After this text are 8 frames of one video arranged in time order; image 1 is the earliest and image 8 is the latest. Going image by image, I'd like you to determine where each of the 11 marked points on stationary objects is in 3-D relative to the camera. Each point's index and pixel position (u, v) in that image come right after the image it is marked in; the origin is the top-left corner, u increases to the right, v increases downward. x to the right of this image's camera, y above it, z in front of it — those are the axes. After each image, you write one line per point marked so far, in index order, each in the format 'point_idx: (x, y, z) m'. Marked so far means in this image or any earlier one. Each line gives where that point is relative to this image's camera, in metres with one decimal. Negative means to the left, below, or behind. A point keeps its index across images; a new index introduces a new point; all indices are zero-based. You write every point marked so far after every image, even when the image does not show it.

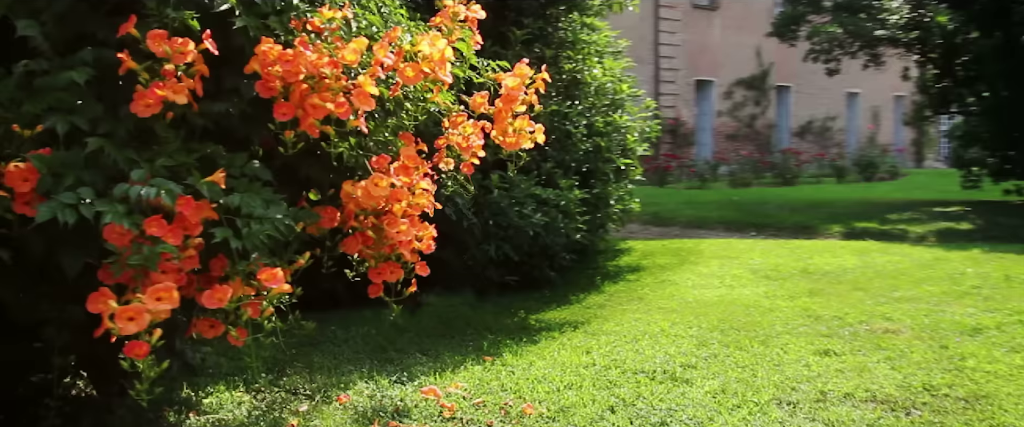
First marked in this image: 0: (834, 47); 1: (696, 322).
0: (+3.2, +1.6, +11.0) m
1: (+1.0, -0.6, +6.2) m
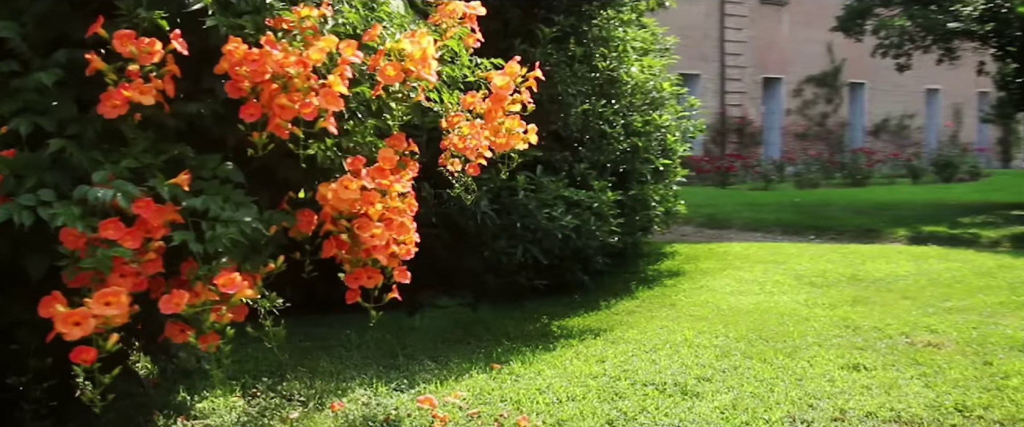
0: (+3.7, +1.6, +10.6) m
1: (+1.1, -0.6, +5.9) m
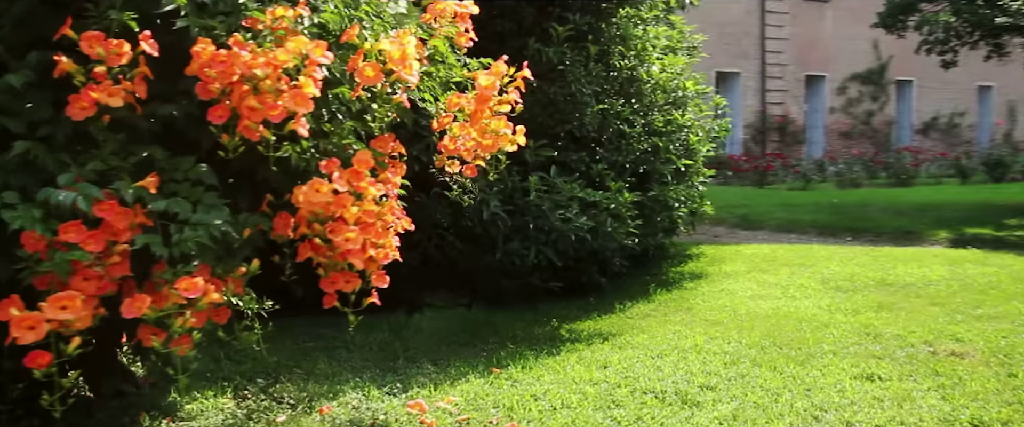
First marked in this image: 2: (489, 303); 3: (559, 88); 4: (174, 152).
0: (+4.0, +1.6, +10.3) m
1: (+1.1, -0.6, +5.7) m
2: (-0.1, -0.5, +6.6) m
3: (+0.3, +0.7, +6.4) m
4: (-1.1, +0.2, +3.7) m
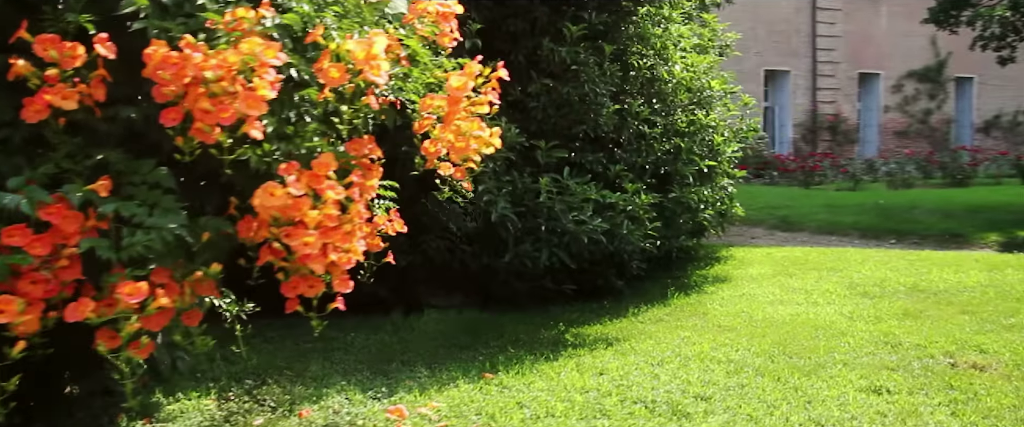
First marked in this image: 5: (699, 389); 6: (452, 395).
0: (+4.3, +1.6, +9.9) m
1: (+1.2, -0.6, +5.6) m
2: (0.0, -0.5, +6.5) m
3: (+0.3, +0.7, +6.3) m
4: (-1.2, +0.2, +3.7) m
5: (+0.8, -0.7, +4.8) m
6: (-0.2, -0.8, +4.7) m
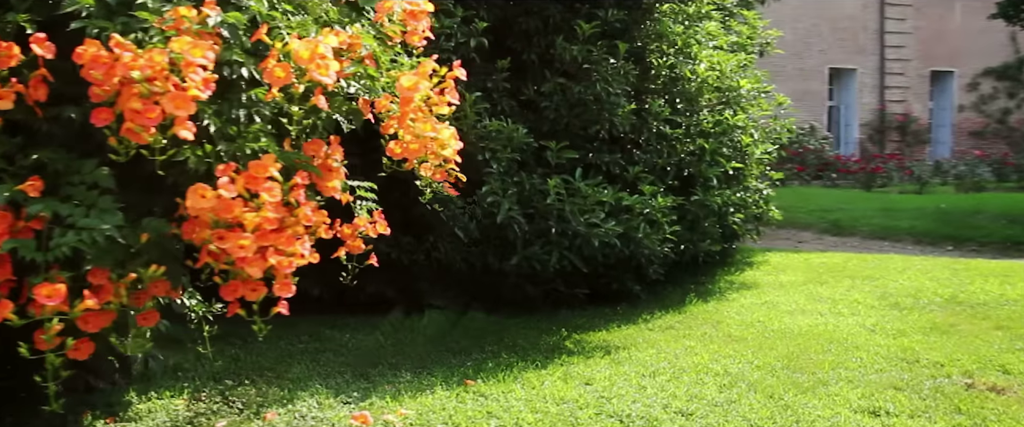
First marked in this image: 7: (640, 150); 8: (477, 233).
0: (+4.7, +1.5, +9.3) m
1: (+1.1, -0.7, +5.3) m
2: (0.0, -0.5, +6.4) m
3: (+0.4, +0.7, +6.1) m
4: (-1.4, +0.2, +3.7) m
5: (+0.7, -0.8, +4.6) m
6: (-0.4, -0.8, +4.6) m
7: (+0.7, +0.4, +6.5) m
8: (-0.2, -0.1, +6.0) m
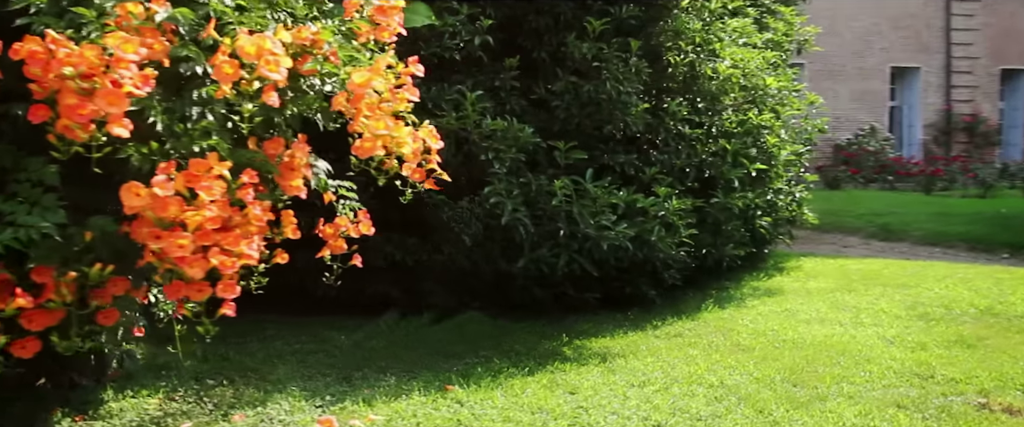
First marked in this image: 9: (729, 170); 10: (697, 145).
0: (+5.0, +1.5, +8.7) m
1: (+1.1, -0.7, +5.1) m
2: (+0.1, -0.5, +6.2) m
3: (+0.4, +0.7, +5.9) m
4: (-1.6, +0.2, +3.7) m
5: (+0.6, -0.8, +4.4) m
6: (-0.5, -0.8, +4.5) m
7: (+0.8, +0.3, +6.3) m
8: (-0.2, -0.1, +5.8) m
9: (+1.2, +0.2, +6.4) m
10: (+1.0, +0.4, +6.4) m
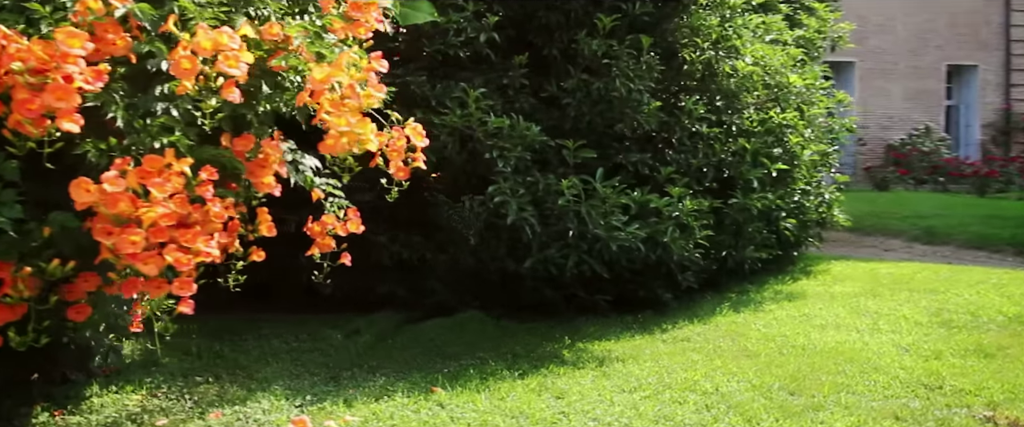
0: (+5.2, +1.4, +8.3) m
1: (+1.0, -0.7, +4.9) m
2: (+0.1, -0.5, +6.1) m
3: (+0.5, +0.7, +5.8) m
4: (-1.7, +0.2, +3.7) m
5: (+0.5, -0.8, +4.3) m
6: (-0.5, -0.8, +4.4) m
7: (+0.9, +0.3, +6.1) m
8: (-0.1, -0.1, +5.8) m
9: (+1.3, +0.2, +6.2) m
10: (+1.1, +0.4, +6.2) m
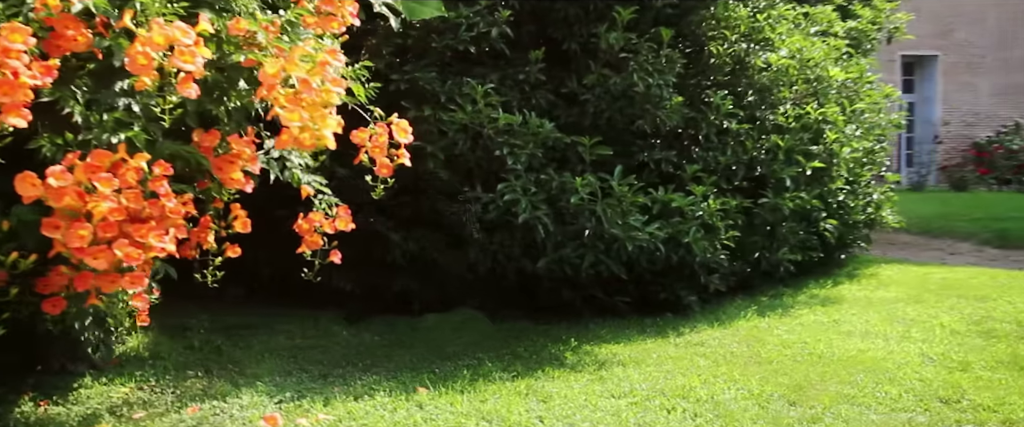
0: (+5.6, +1.4, +7.6) m
1: (+1.0, -0.7, +4.7) m
2: (+0.2, -0.5, +6.0) m
3: (+0.5, +0.7, +5.6) m
4: (-1.8, +0.2, +3.8) m
5: (+0.4, -0.8, +4.1) m
6: (-0.6, -0.8, +4.4) m
7: (+1.0, +0.3, +5.9) m
8: (-0.1, -0.1, +5.7) m
9: (+1.4, +0.2, +5.9) m
10: (+1.2, +0.4, +5.9) m
